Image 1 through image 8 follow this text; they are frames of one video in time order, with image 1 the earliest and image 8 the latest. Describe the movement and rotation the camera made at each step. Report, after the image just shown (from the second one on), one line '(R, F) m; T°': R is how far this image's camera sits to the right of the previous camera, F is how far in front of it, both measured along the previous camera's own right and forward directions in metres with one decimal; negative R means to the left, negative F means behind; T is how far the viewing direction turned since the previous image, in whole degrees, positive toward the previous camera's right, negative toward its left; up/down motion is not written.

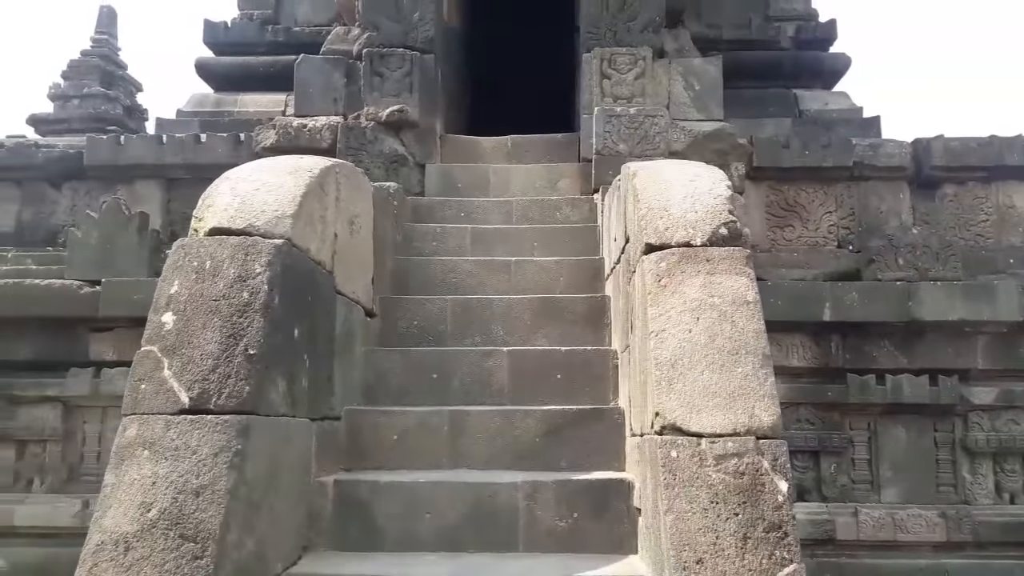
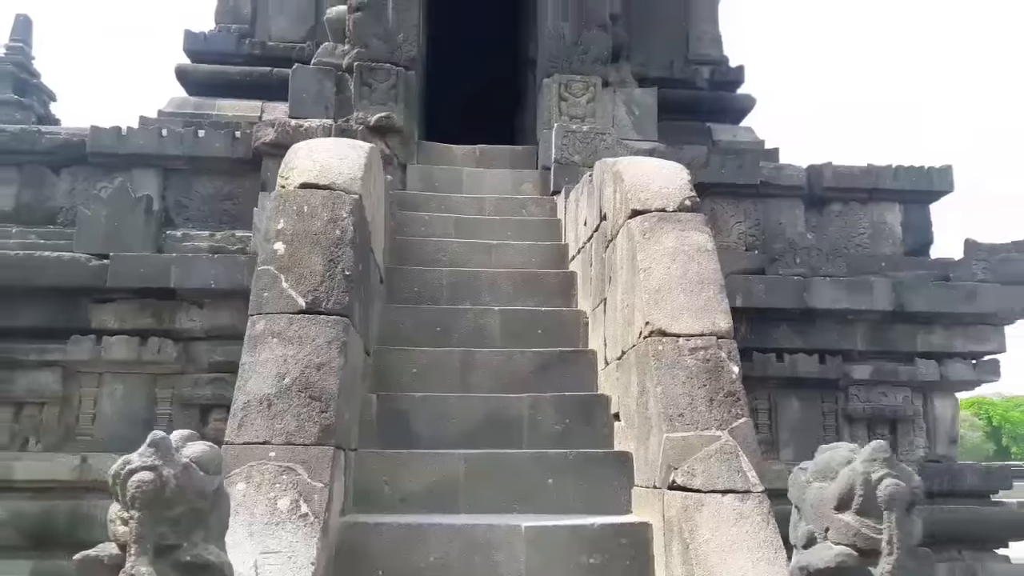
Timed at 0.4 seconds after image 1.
(-0.4, -0.6) m; +8°
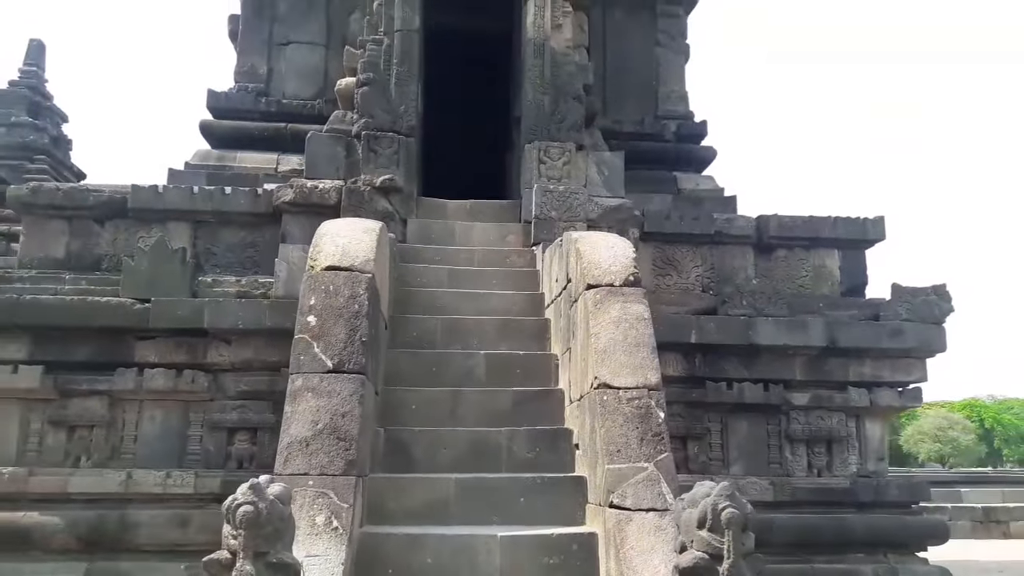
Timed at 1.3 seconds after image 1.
(+0.1, -0.7) m; 0°
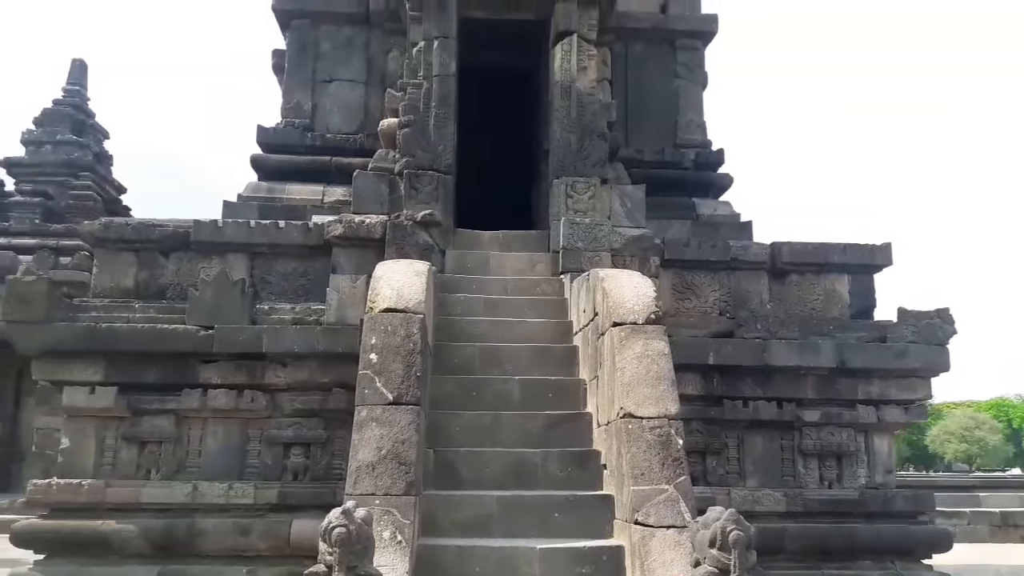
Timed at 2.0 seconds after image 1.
(-0.1, -0.4) m; -2°
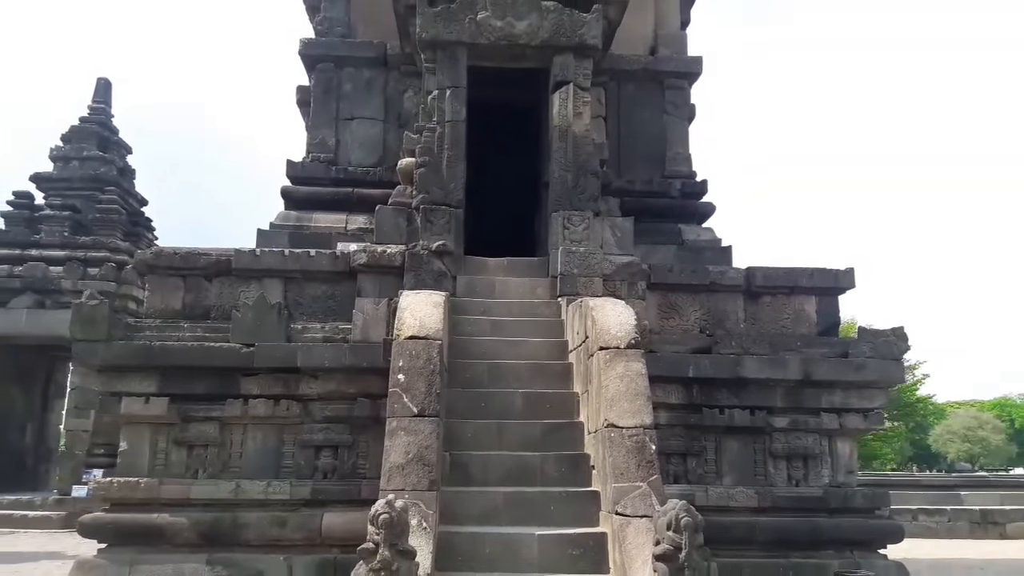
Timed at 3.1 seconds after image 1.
(0.0, -0.7) m; 0°
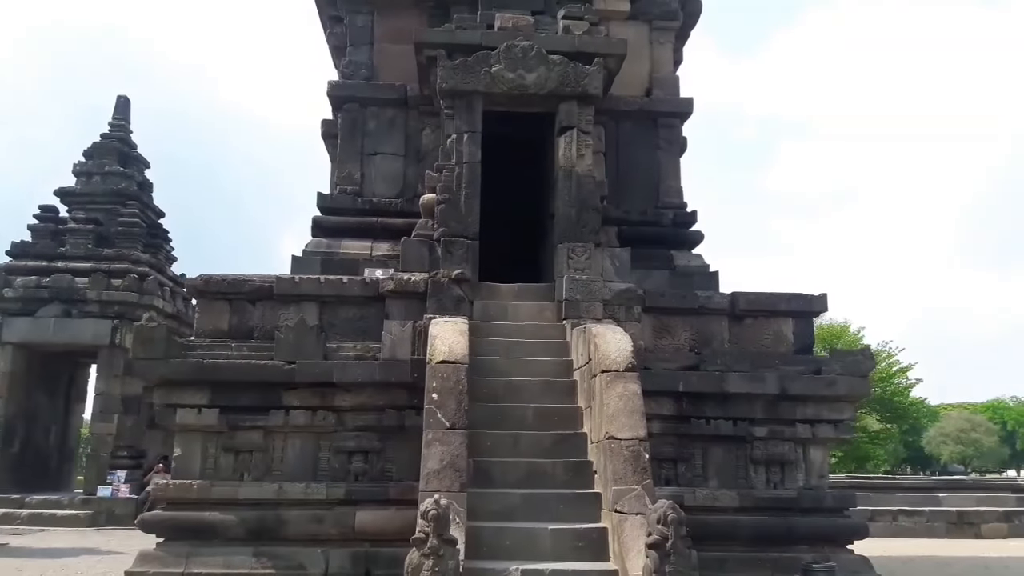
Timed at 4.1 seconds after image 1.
(-0.1, -0.8) m; 0°
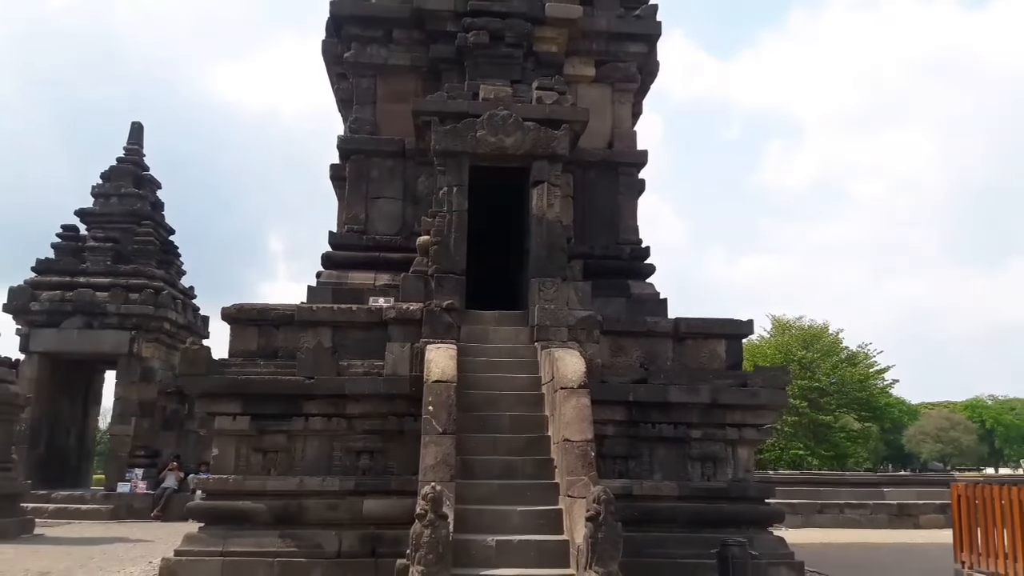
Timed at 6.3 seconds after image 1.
(+0.1, -1.5) m; +1°
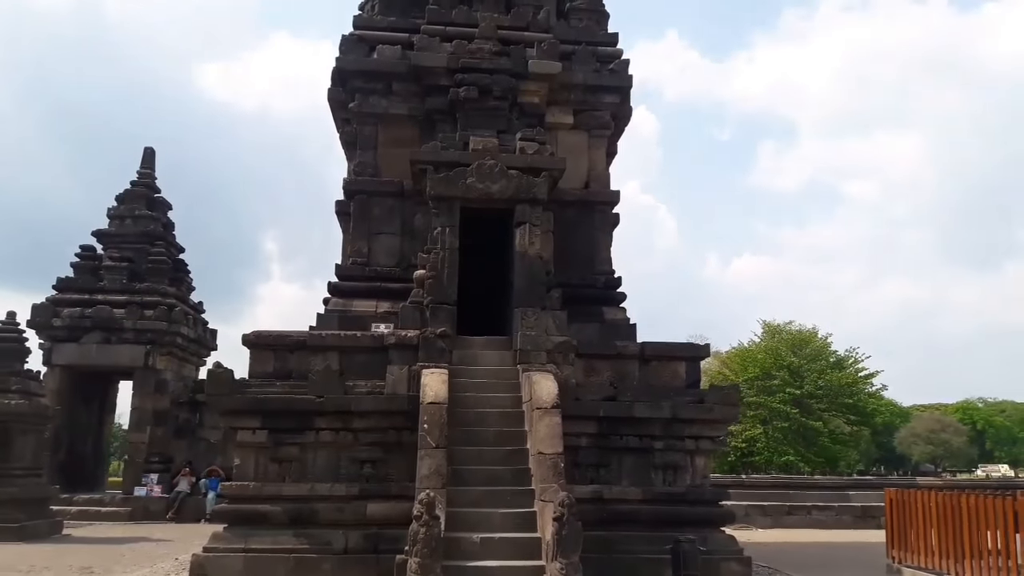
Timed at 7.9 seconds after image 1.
(+0.1, -1.2) m; 0°
